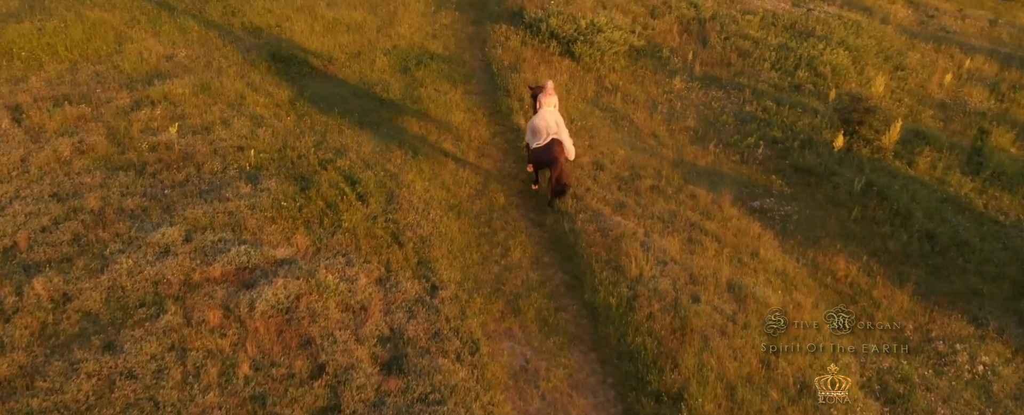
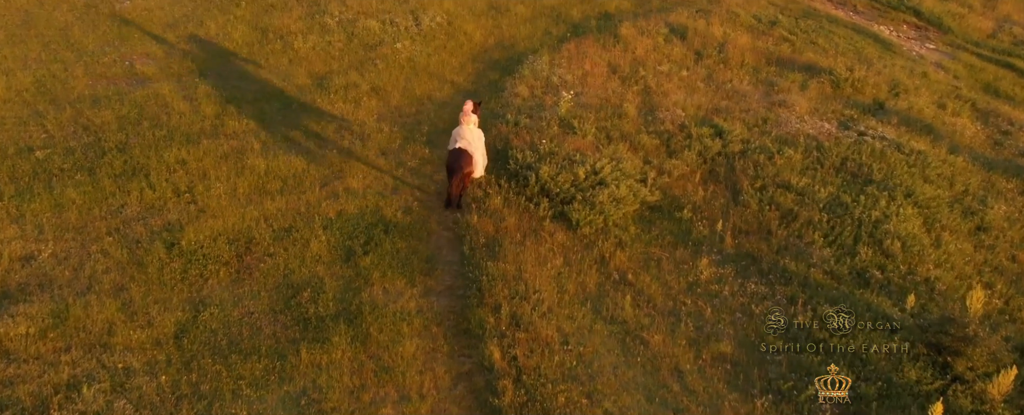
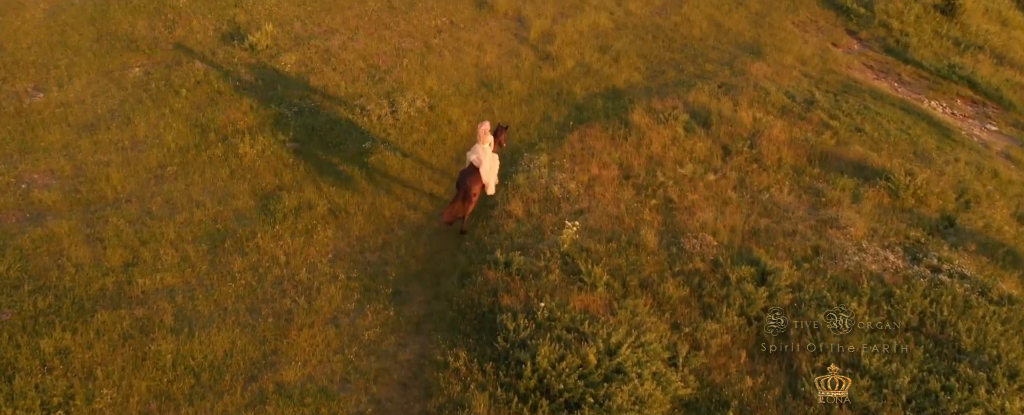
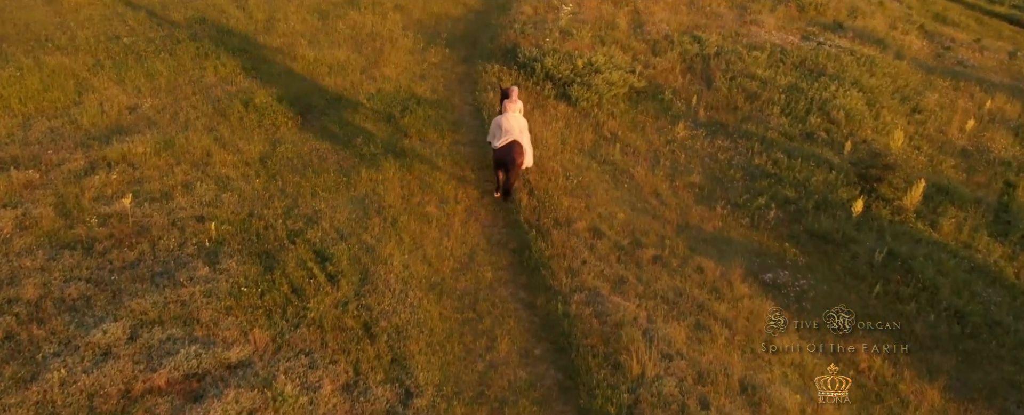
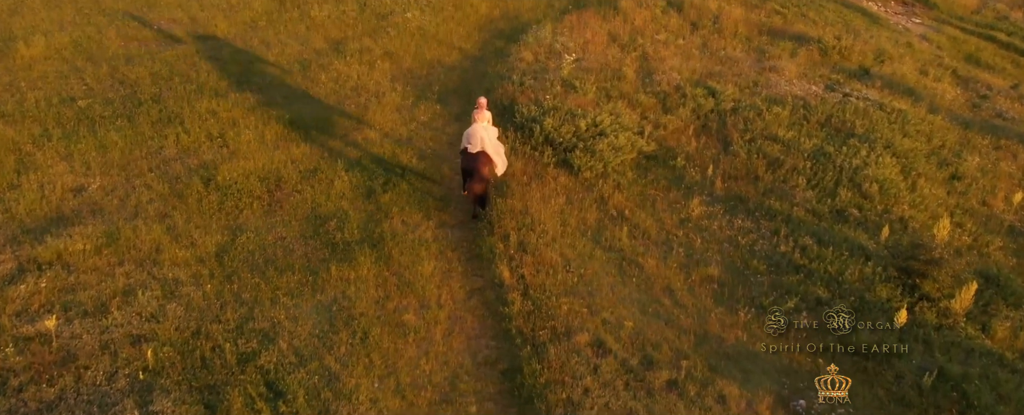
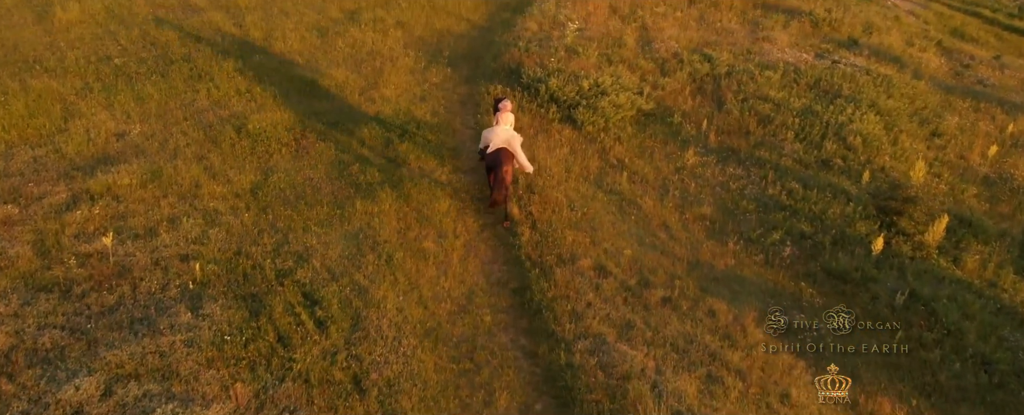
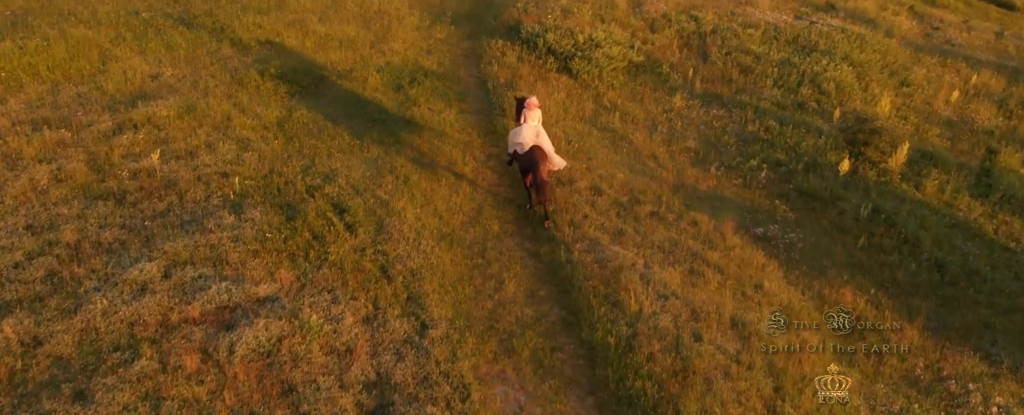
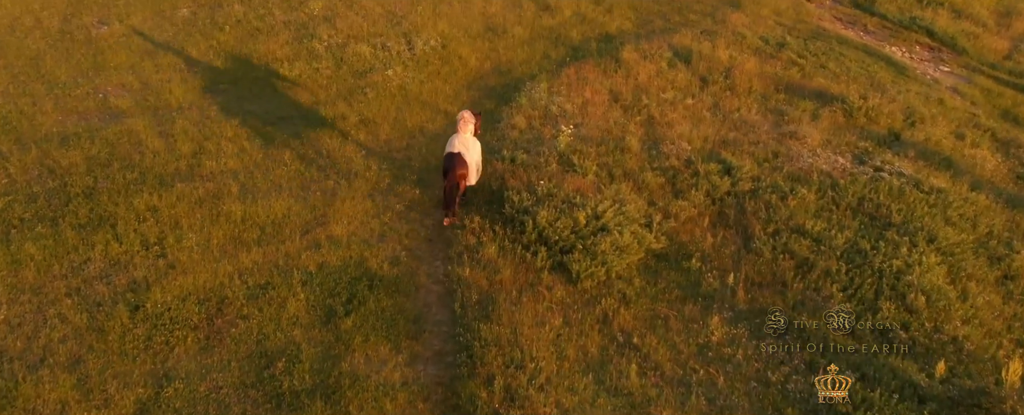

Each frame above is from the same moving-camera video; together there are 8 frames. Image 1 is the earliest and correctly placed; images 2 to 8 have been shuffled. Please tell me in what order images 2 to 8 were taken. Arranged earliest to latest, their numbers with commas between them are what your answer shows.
7, 4, 6, 5, 2, 8, 3
